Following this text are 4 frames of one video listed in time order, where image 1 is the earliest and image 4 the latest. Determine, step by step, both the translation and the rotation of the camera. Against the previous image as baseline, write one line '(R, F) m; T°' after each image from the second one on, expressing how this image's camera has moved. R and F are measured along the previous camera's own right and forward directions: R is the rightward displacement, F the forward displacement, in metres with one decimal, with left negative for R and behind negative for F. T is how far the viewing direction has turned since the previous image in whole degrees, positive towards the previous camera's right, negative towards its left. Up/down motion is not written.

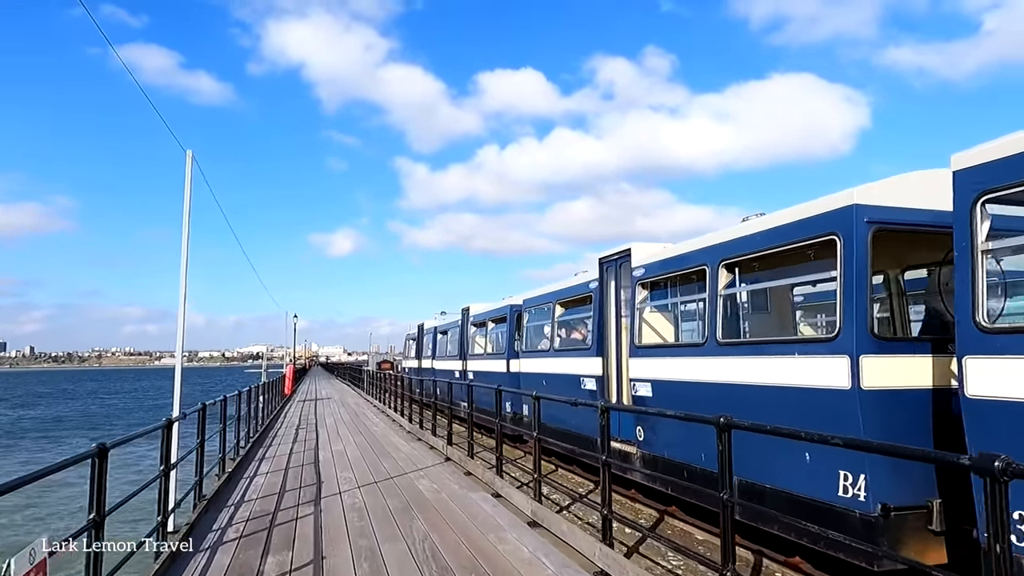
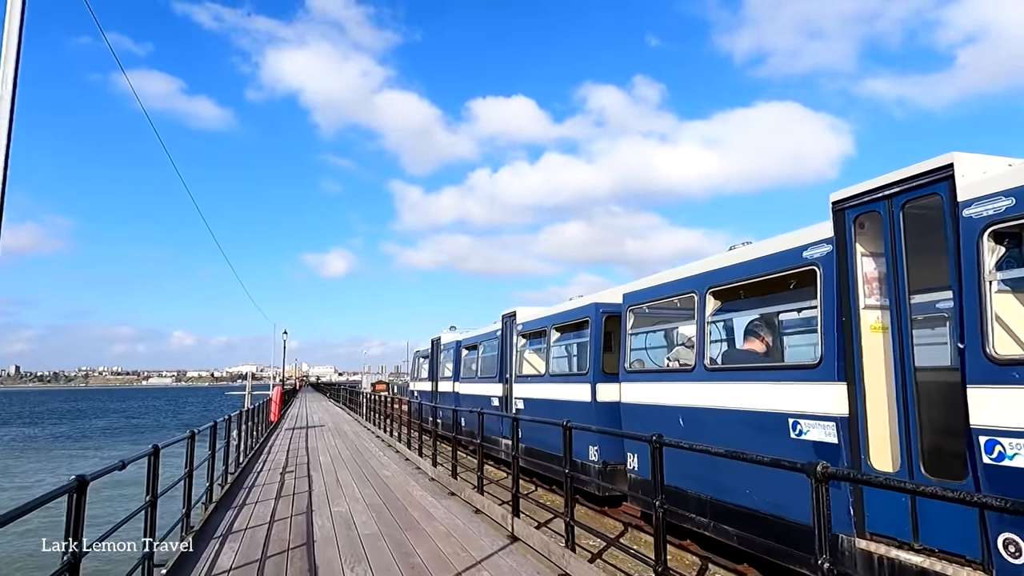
(-1.3, +4.1) m; +1°
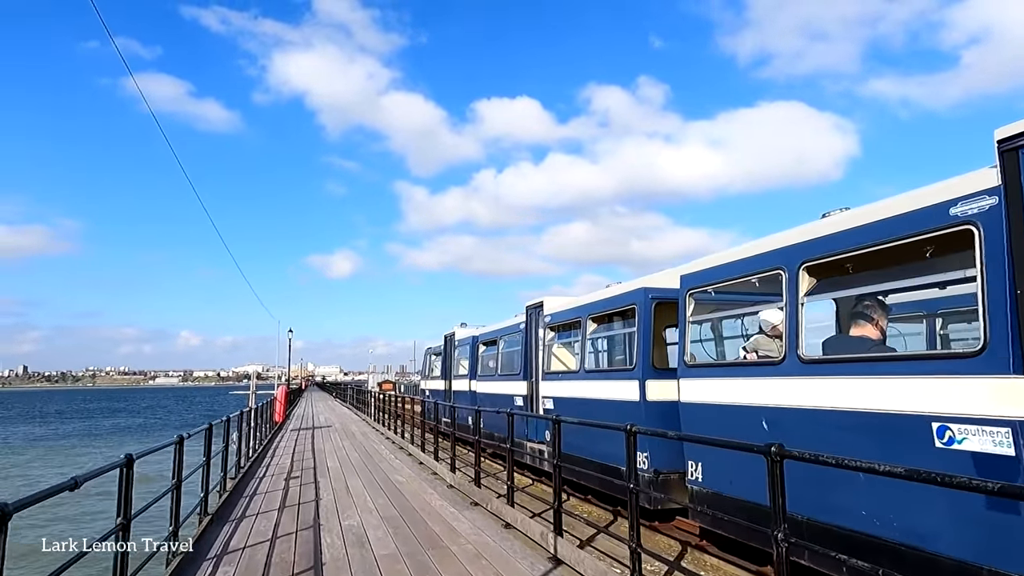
(-0.4, +1.1) m; 0°
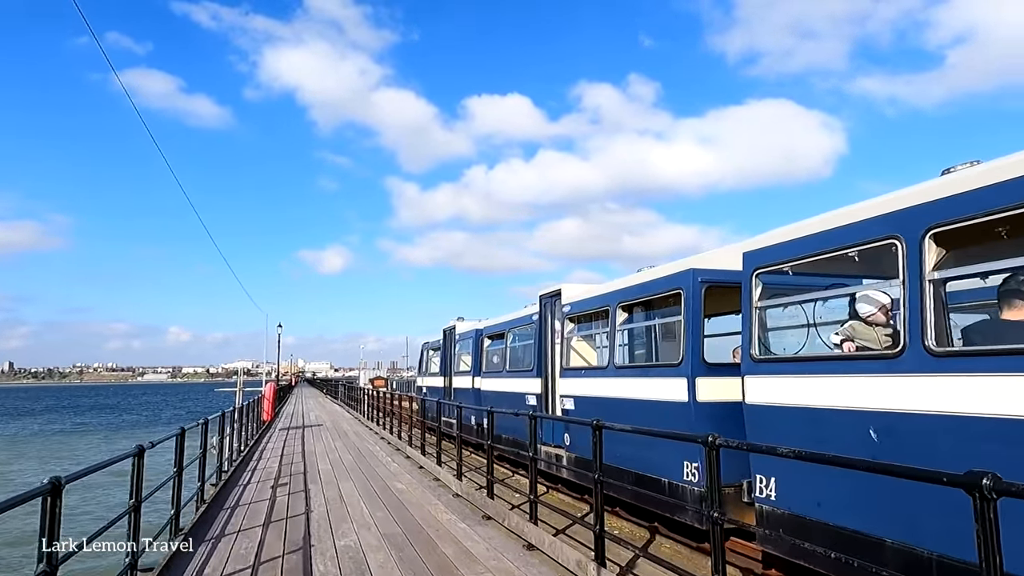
(-0.4, +1.2) m; +1°
